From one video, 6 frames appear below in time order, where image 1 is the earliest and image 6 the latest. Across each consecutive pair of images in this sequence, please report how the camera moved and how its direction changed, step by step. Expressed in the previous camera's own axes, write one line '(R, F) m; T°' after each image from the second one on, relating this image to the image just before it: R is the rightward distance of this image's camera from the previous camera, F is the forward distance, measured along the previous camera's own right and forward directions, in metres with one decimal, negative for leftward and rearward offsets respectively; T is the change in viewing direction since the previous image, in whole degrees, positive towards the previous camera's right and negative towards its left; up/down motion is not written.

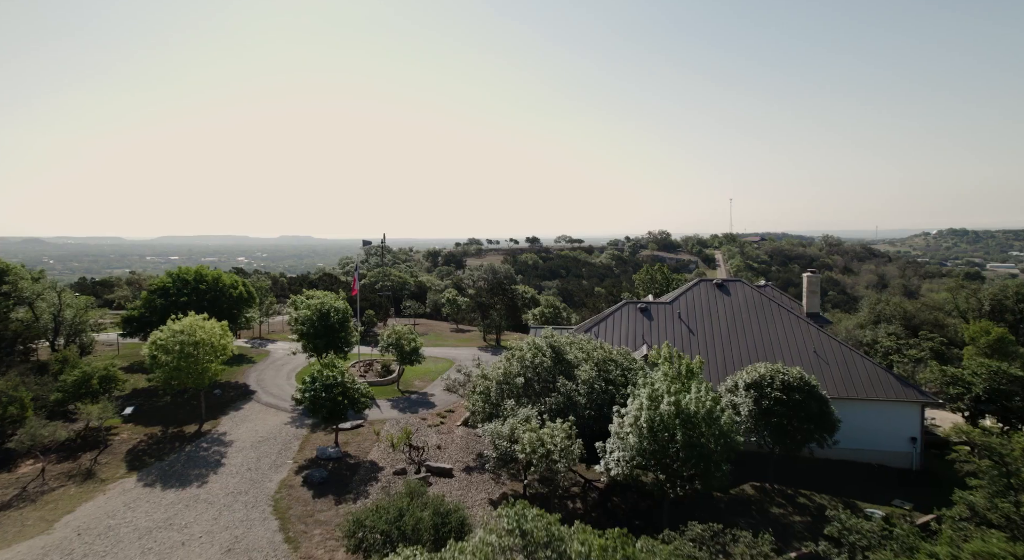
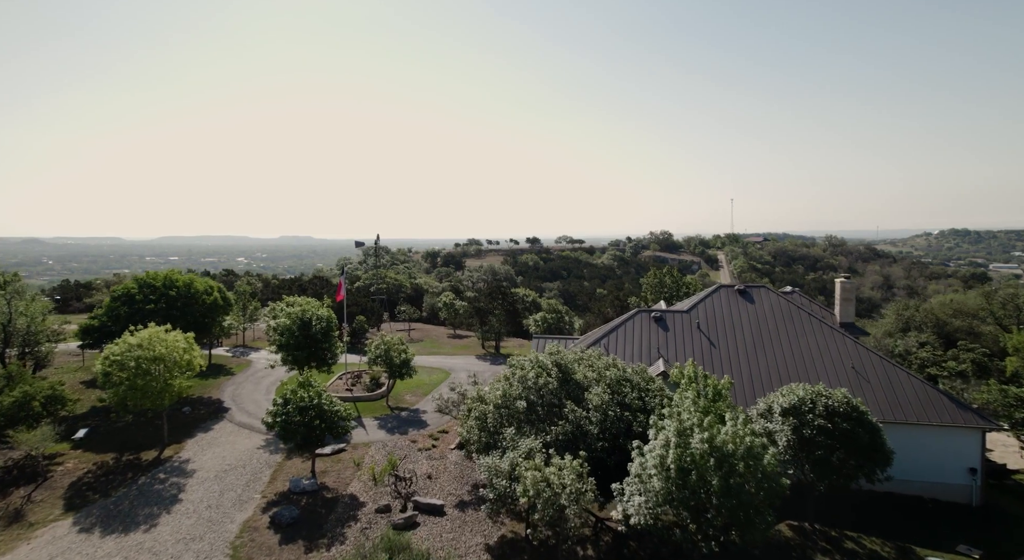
(0.0, +2.9) m; 0°
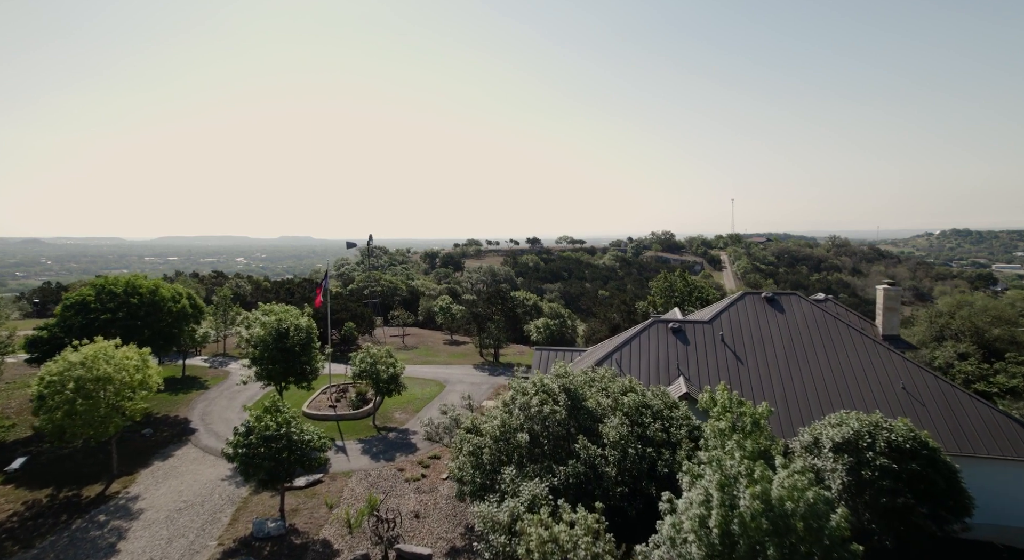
(0.0, +3.0) m; 0°
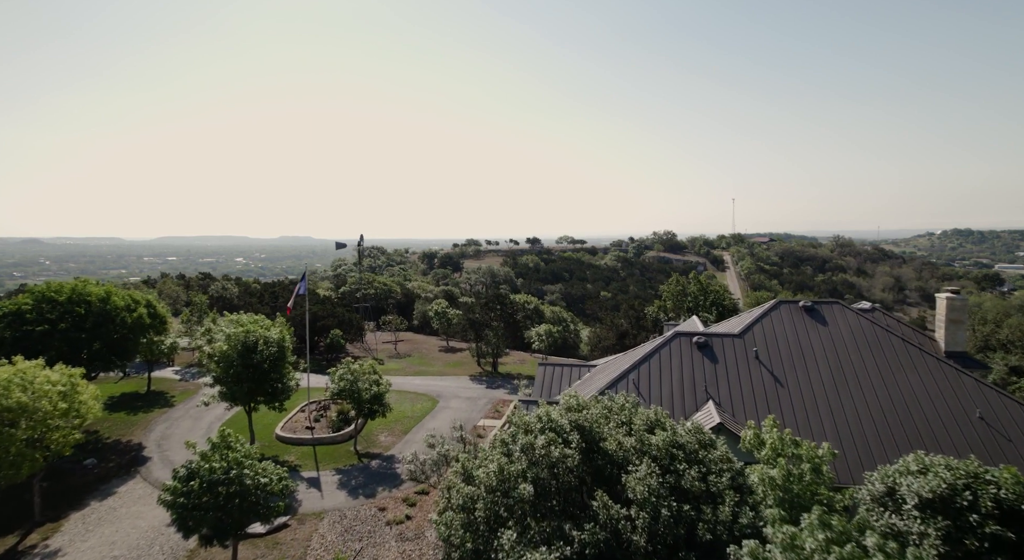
(0.0, +3.3) m; 0°
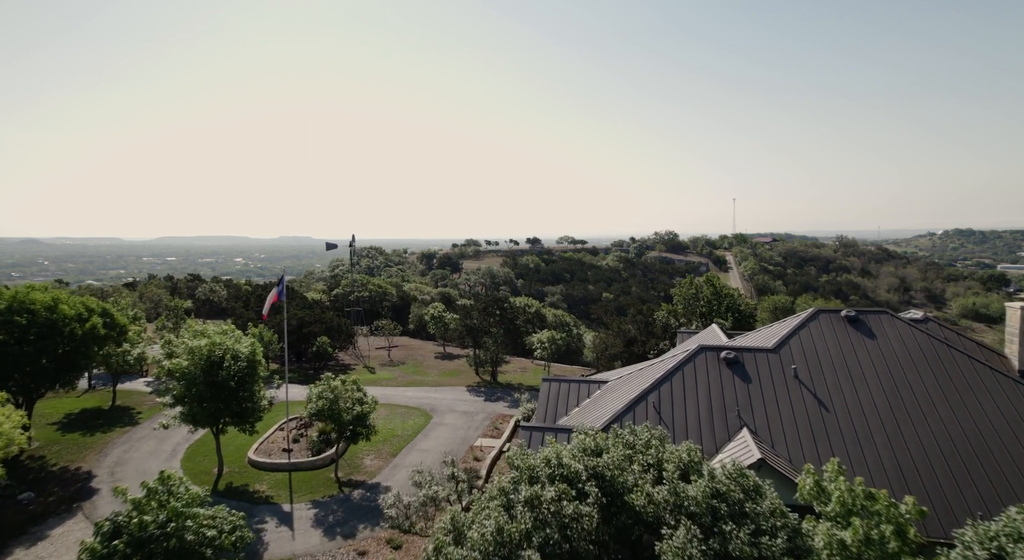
(0.0, +2.7) m; 0°
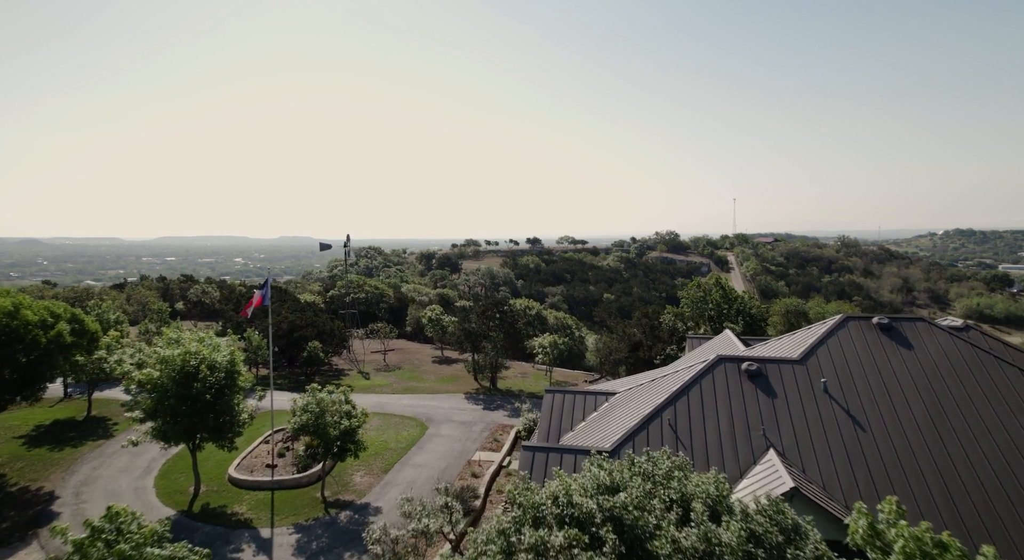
(0.0, +1.6) m; 0°
